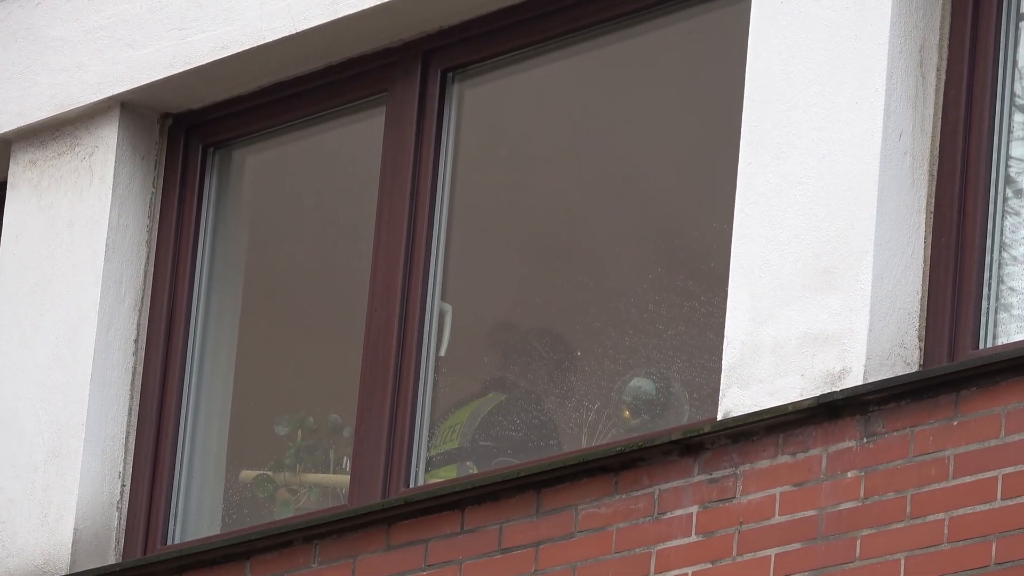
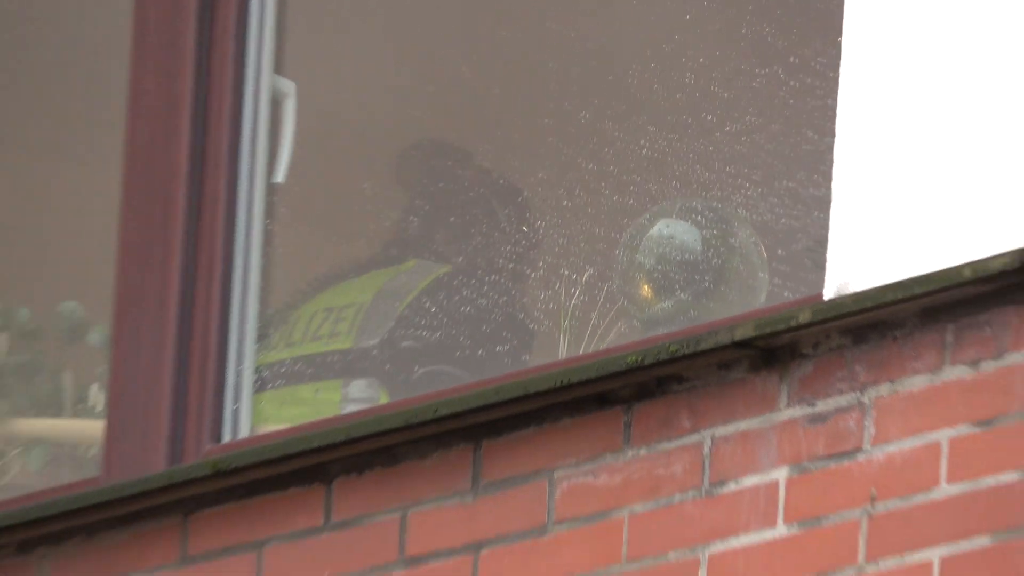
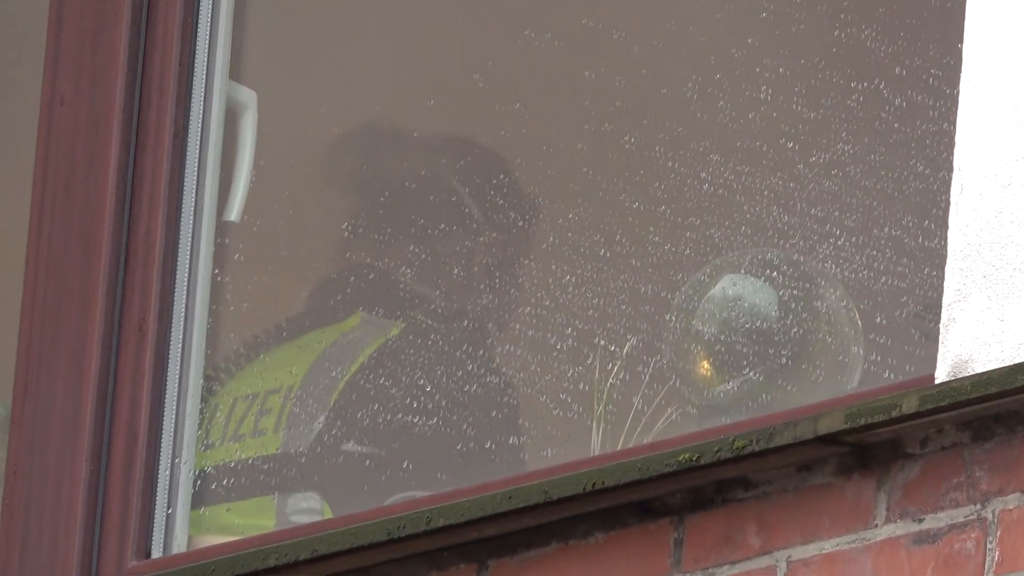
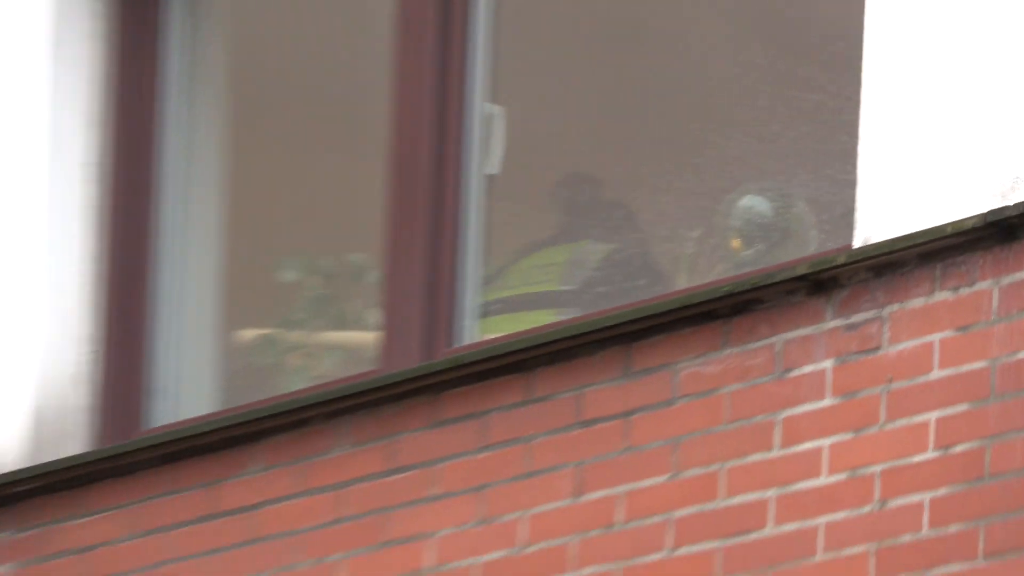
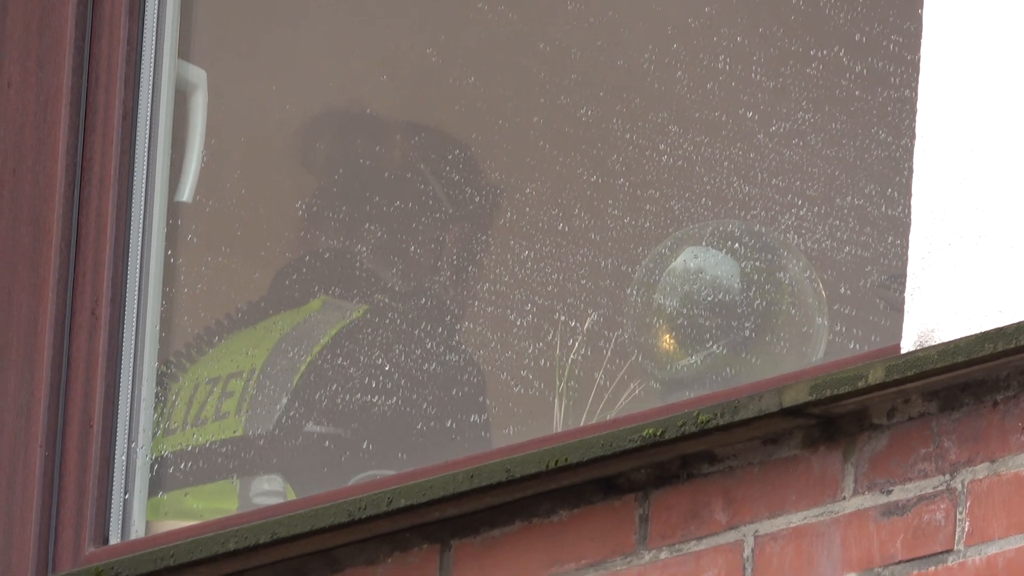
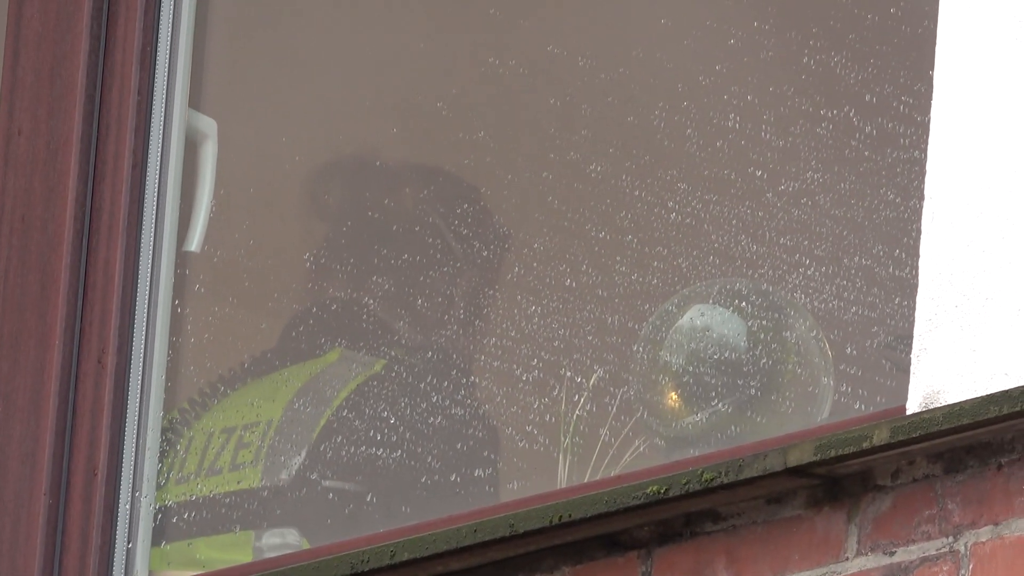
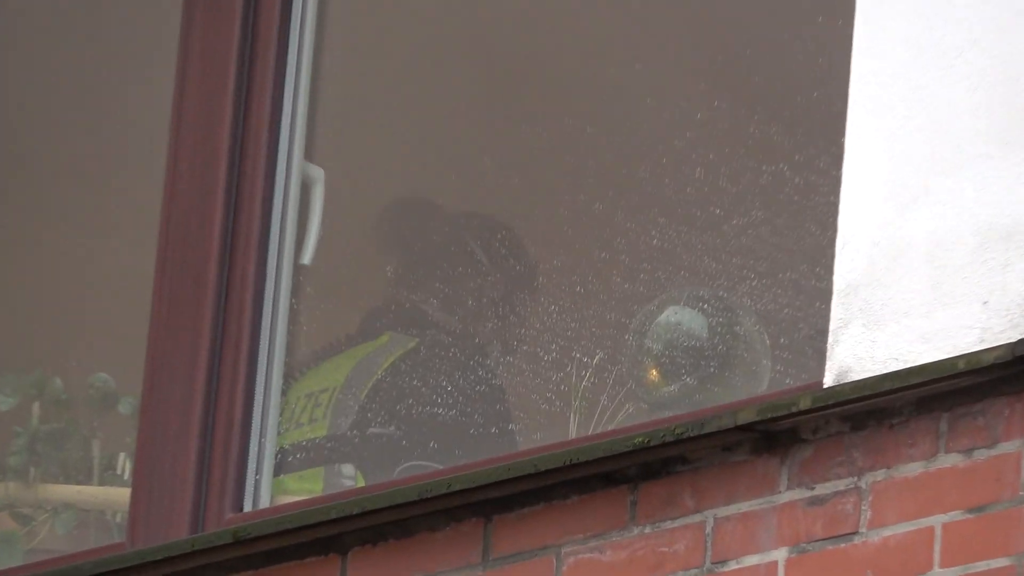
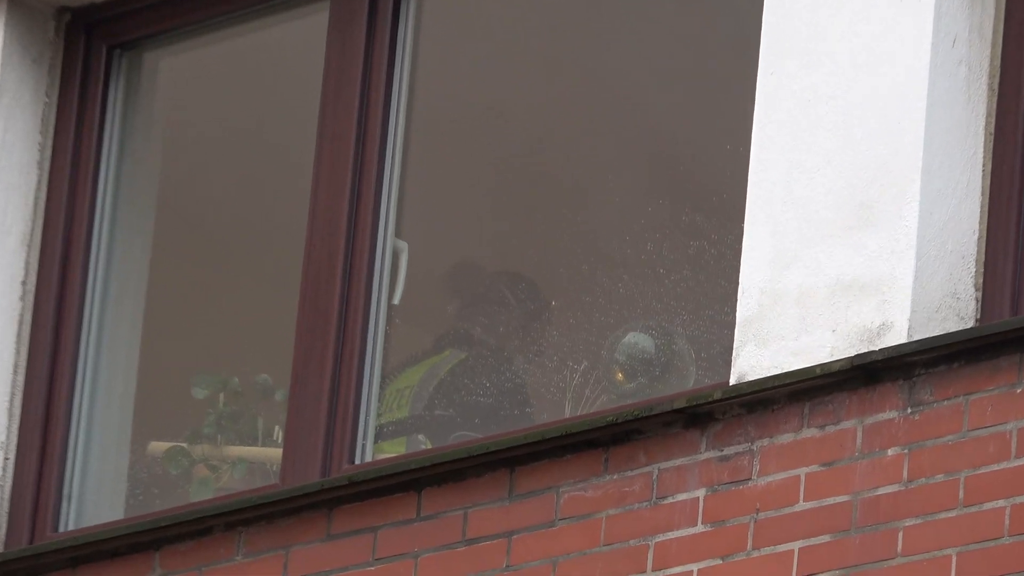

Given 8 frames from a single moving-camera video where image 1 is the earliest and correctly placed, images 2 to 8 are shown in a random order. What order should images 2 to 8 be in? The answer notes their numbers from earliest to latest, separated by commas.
8, 7, 3, 6, 5, 2, 4
